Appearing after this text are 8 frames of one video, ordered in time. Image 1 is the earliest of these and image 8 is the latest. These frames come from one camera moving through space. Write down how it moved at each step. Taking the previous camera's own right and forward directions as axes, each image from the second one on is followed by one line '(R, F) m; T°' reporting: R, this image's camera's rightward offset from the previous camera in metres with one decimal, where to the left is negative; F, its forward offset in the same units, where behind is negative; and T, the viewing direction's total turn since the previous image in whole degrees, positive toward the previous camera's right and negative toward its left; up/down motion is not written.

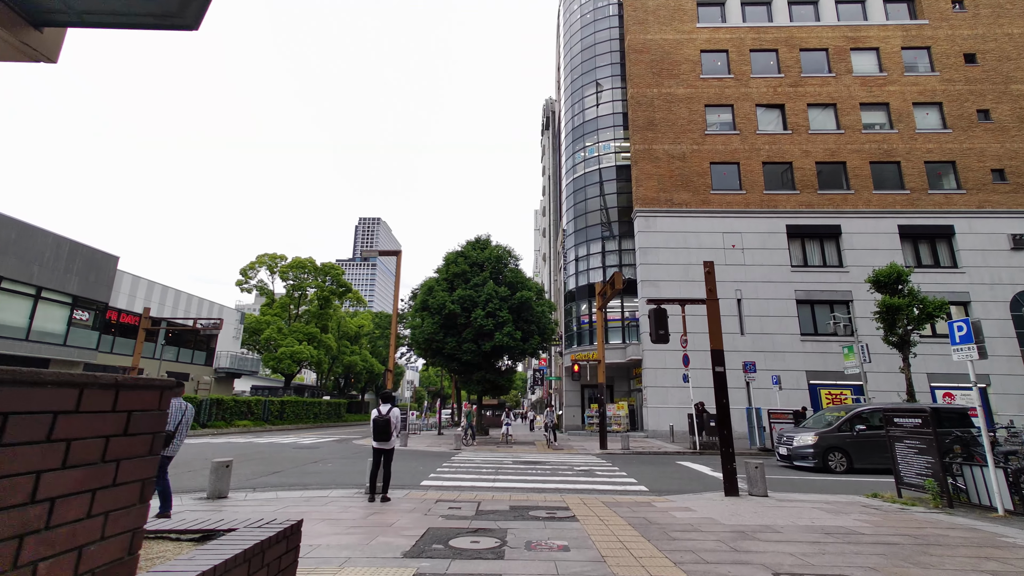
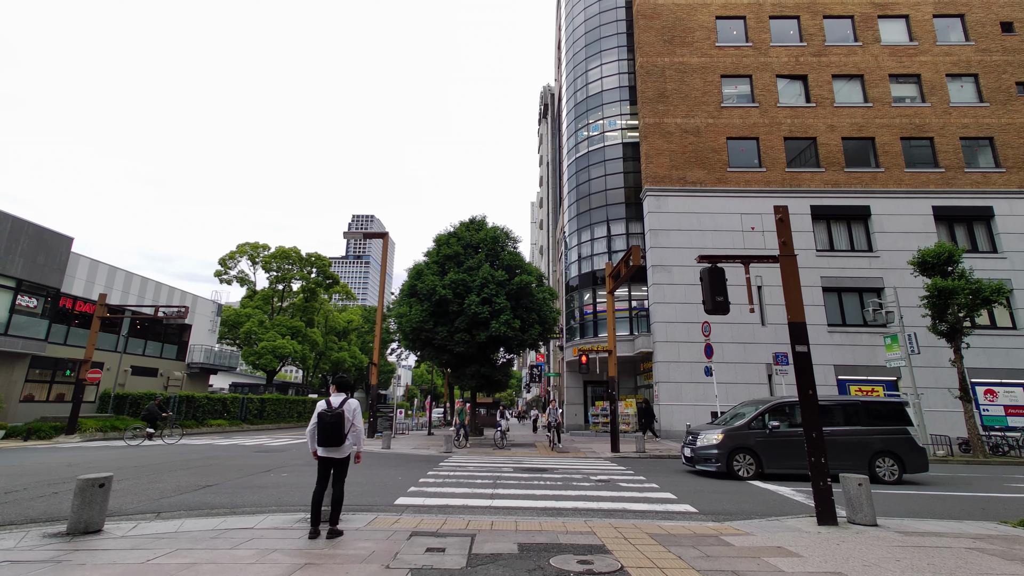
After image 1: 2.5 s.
(-0.2, +2.3) m; +1°
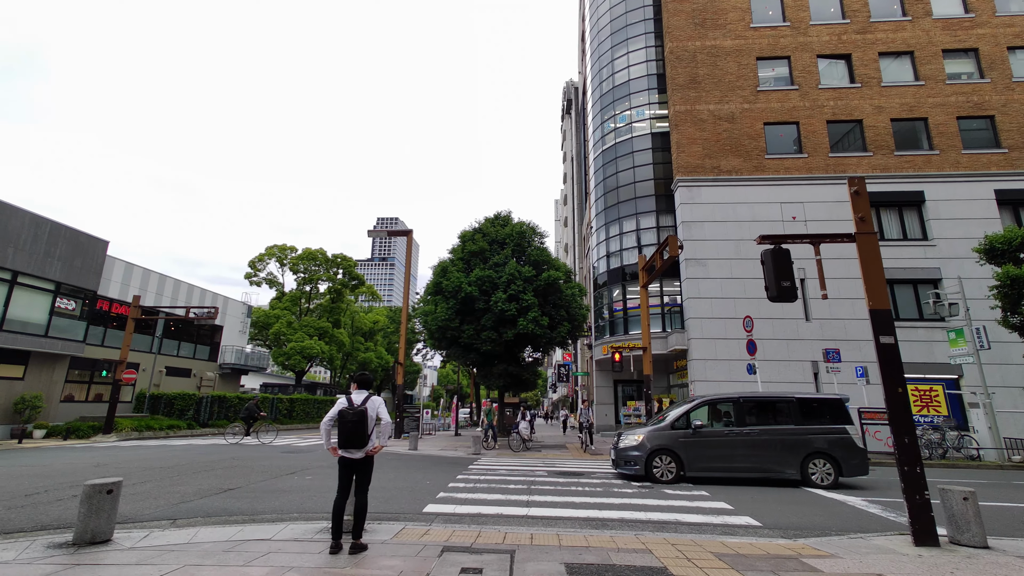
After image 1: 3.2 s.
(-0.2, +0.6) m; -3°
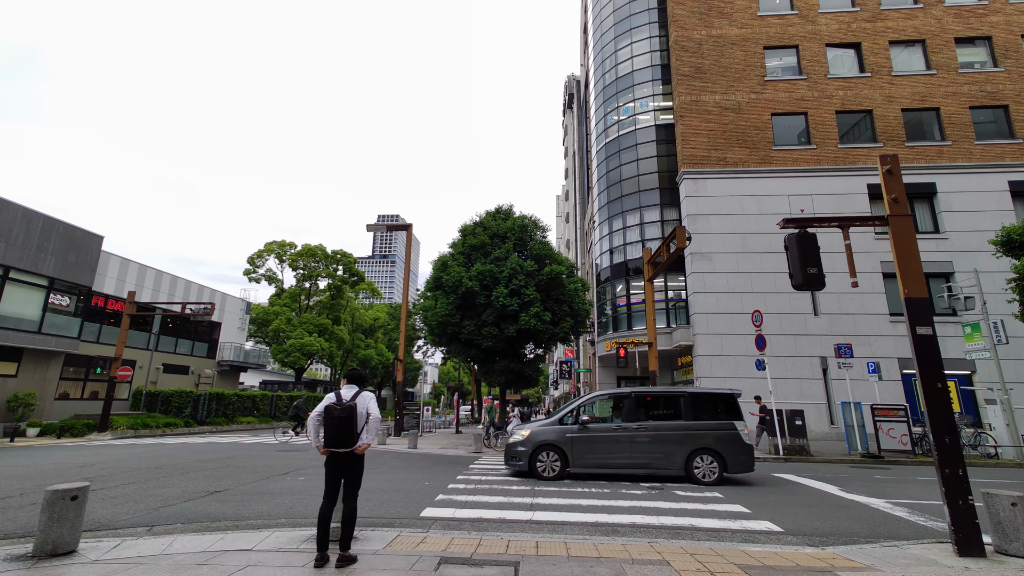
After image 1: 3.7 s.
(0.0, +0.4) m; 0°
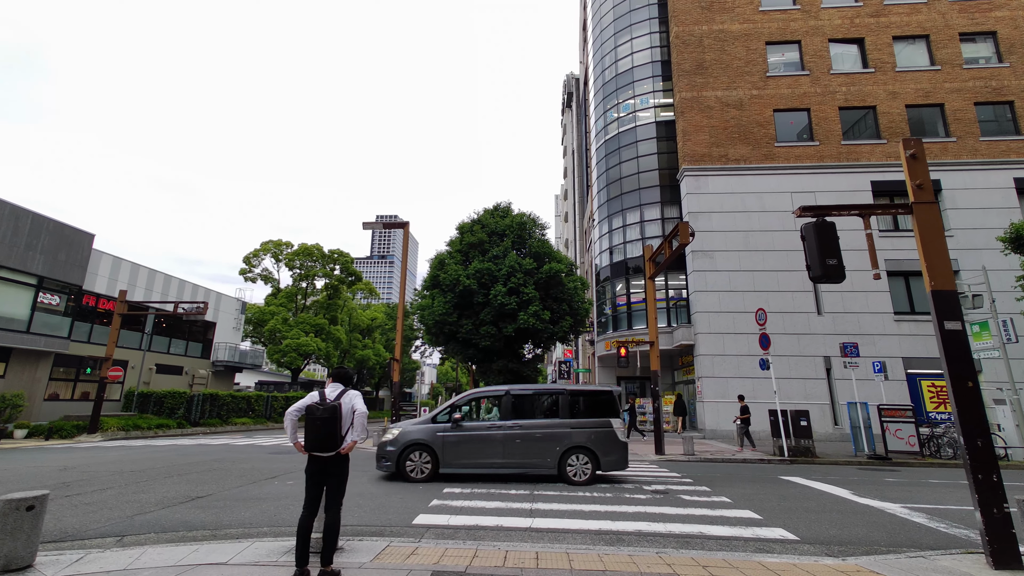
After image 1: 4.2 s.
(0.0, +0.4) m; 0°
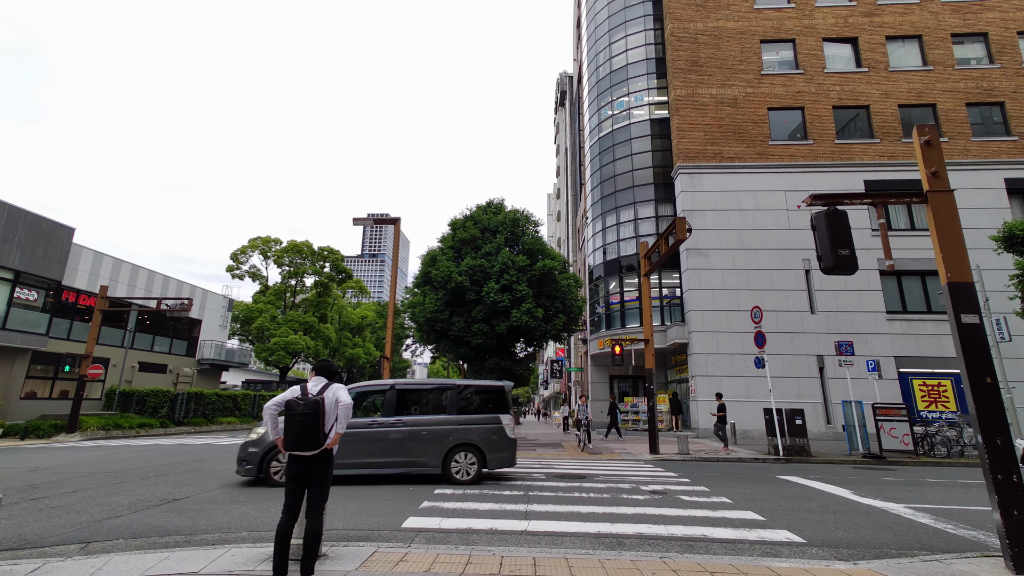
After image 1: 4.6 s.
(-0.1, +0.3) m; +1°
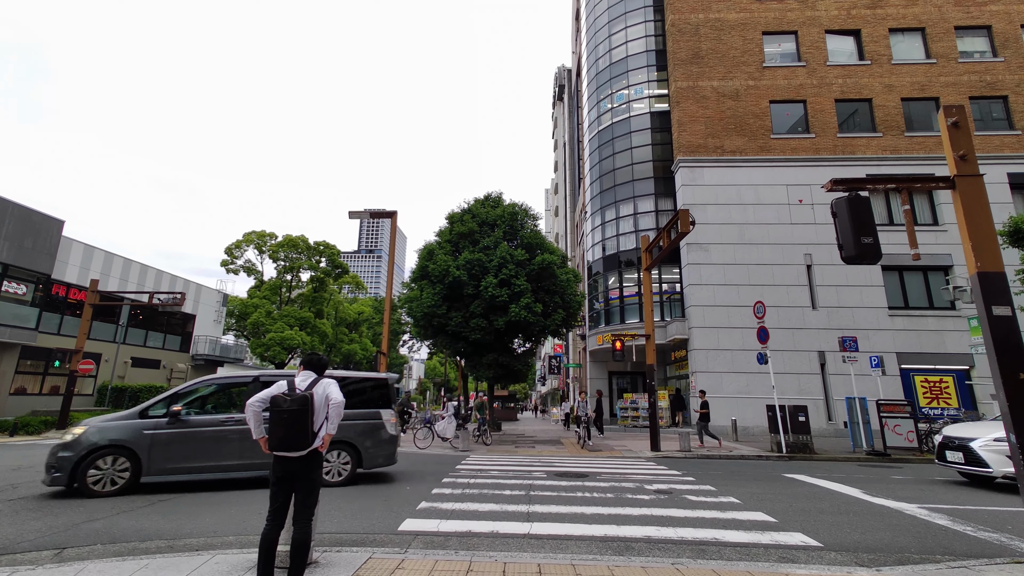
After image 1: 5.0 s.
(-0.1, +0.3) m; 0°
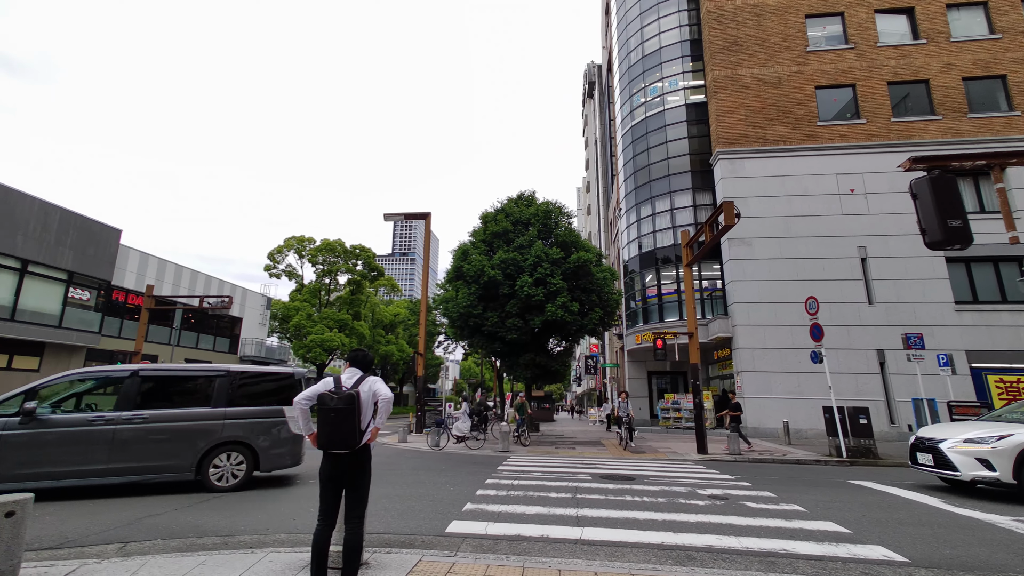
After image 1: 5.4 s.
(-0.2, +0.2) m; -4°
